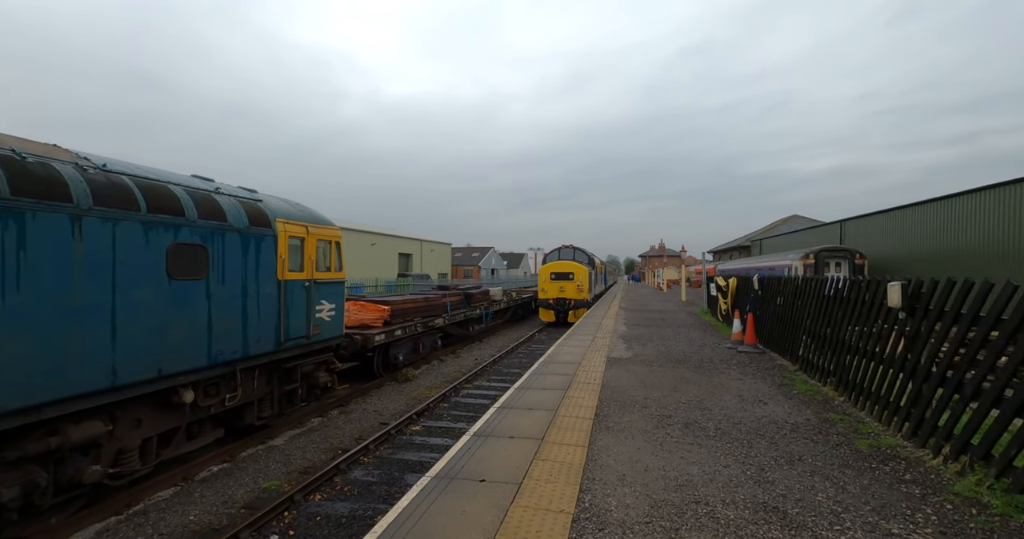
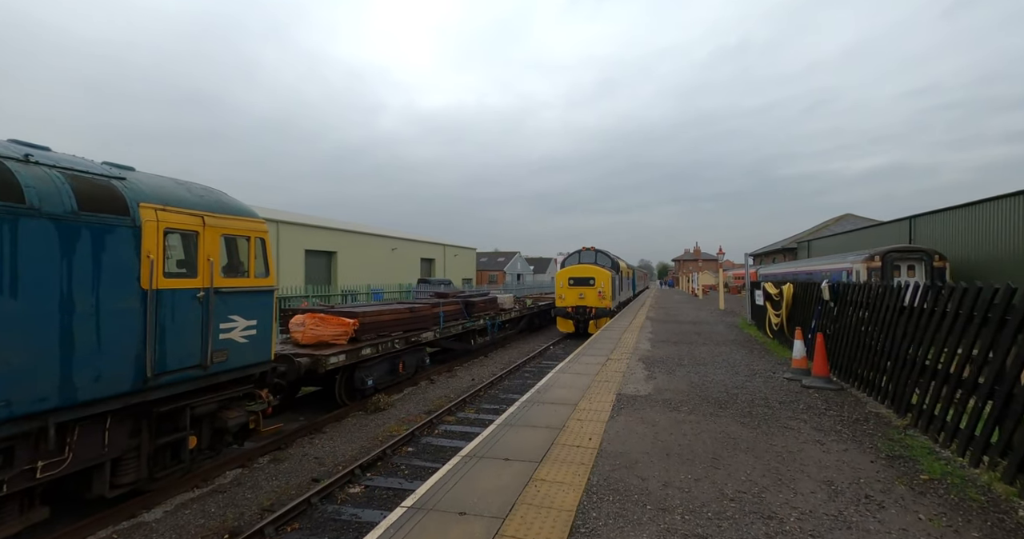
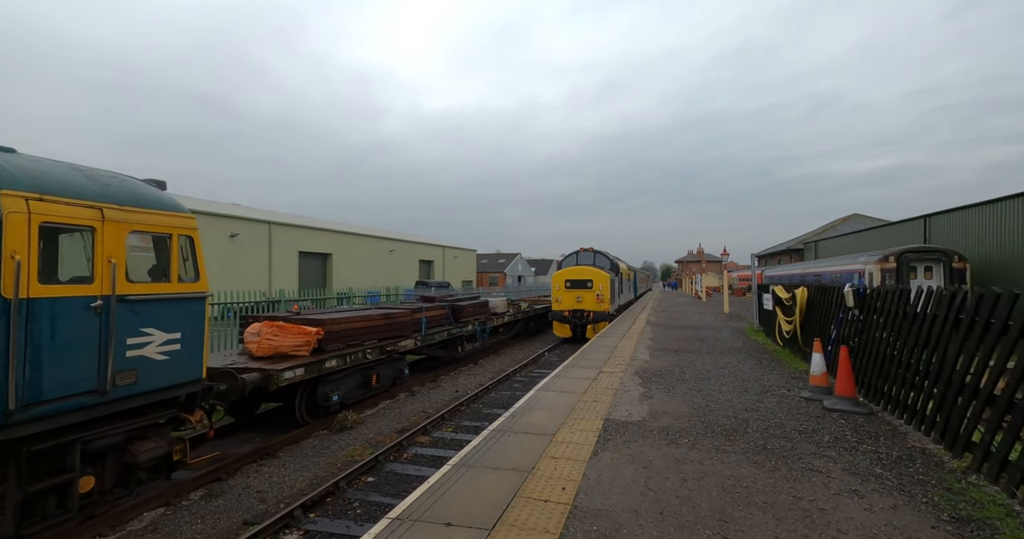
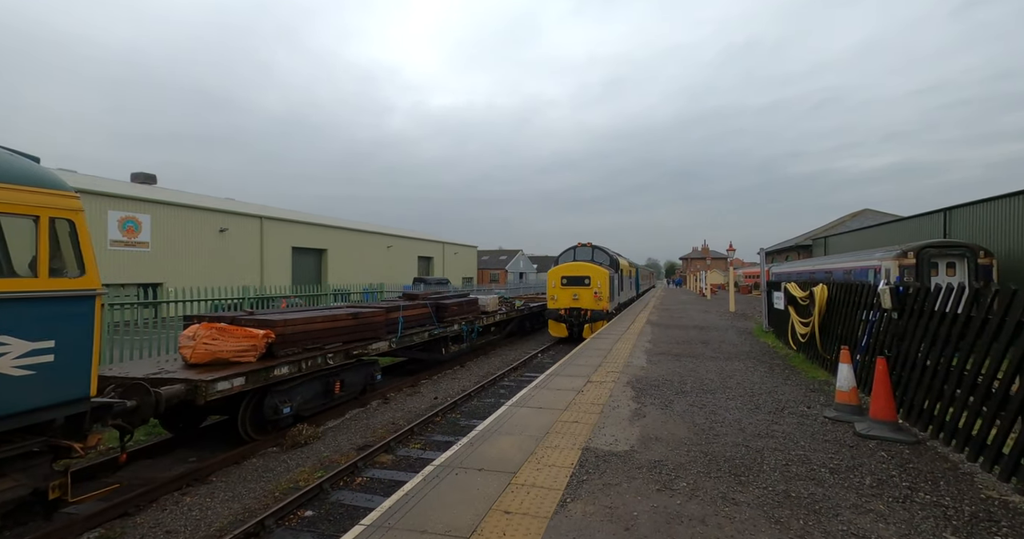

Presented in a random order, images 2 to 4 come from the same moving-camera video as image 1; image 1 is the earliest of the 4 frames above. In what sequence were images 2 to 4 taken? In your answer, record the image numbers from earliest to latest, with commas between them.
2, 3, 4
